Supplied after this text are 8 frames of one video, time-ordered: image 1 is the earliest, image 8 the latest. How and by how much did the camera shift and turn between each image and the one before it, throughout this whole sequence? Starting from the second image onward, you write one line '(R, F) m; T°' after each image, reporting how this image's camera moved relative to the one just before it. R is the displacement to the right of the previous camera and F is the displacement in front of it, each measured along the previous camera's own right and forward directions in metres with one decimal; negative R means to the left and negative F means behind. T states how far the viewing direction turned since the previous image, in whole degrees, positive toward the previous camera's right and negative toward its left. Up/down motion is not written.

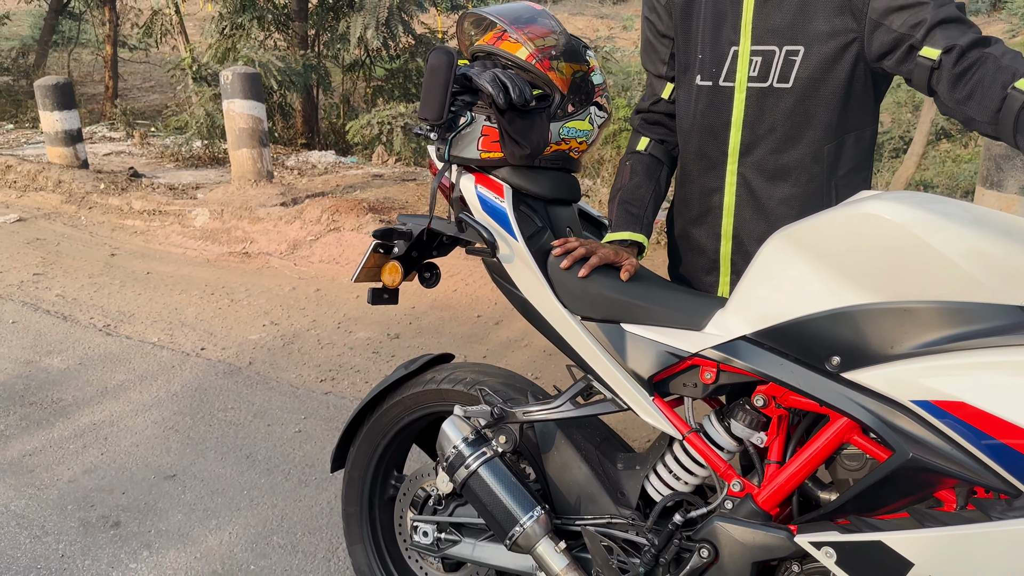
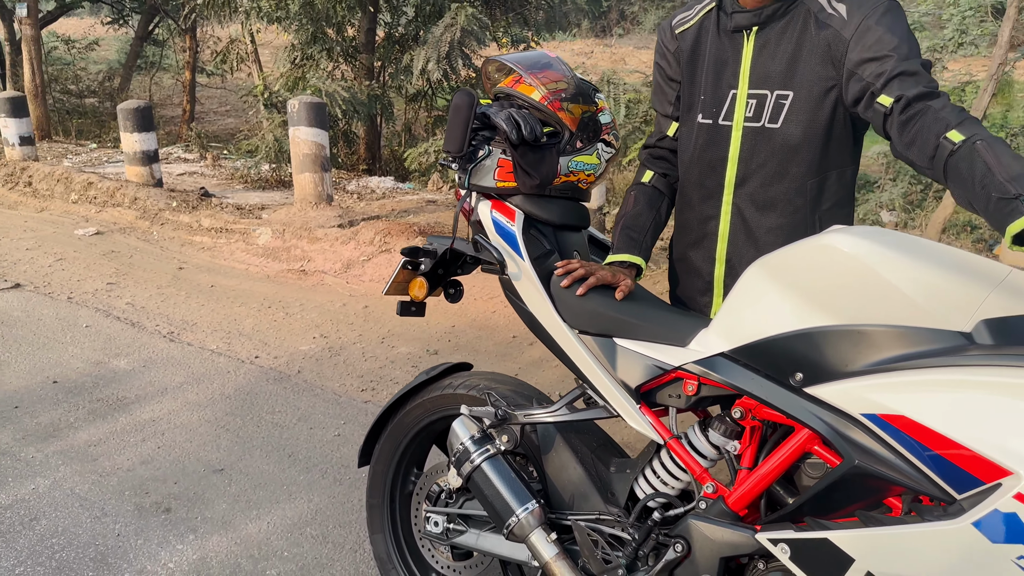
(+0.1, -0.2) m; -4°
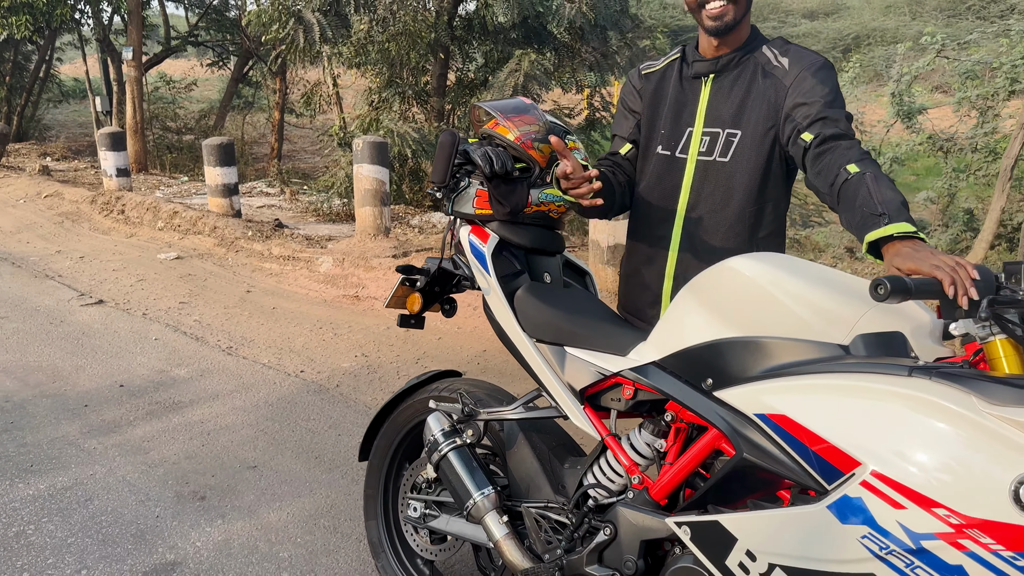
(+0.3, -0.3) m; -5°
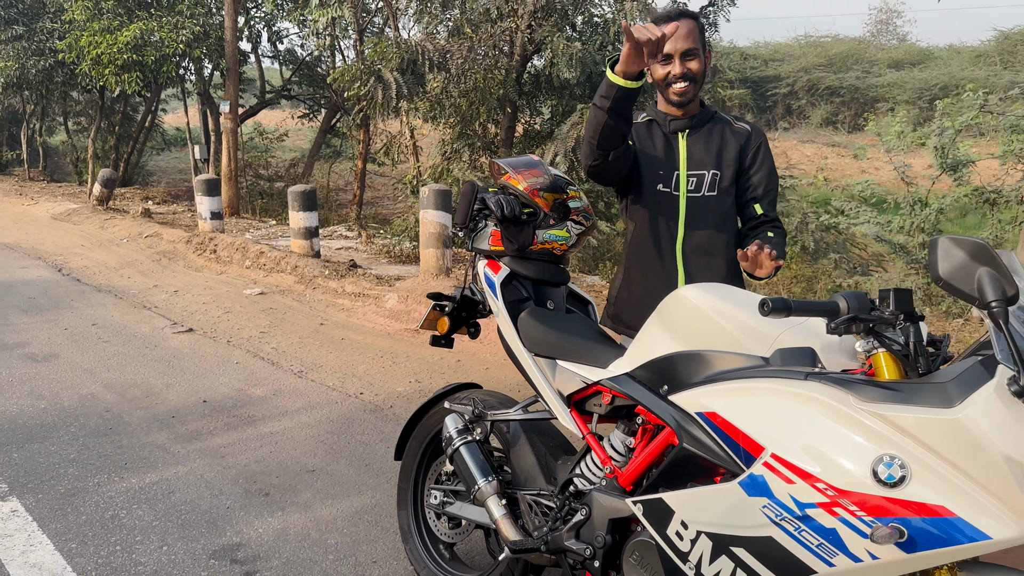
(+0.2, -0.4) m; -5°
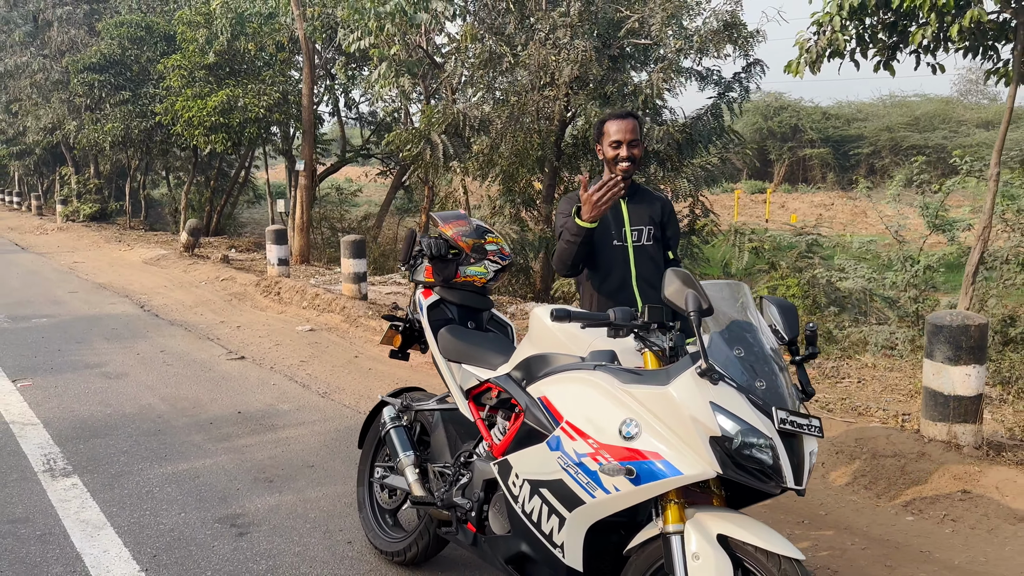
(+0.6, -0.8) m; -5°
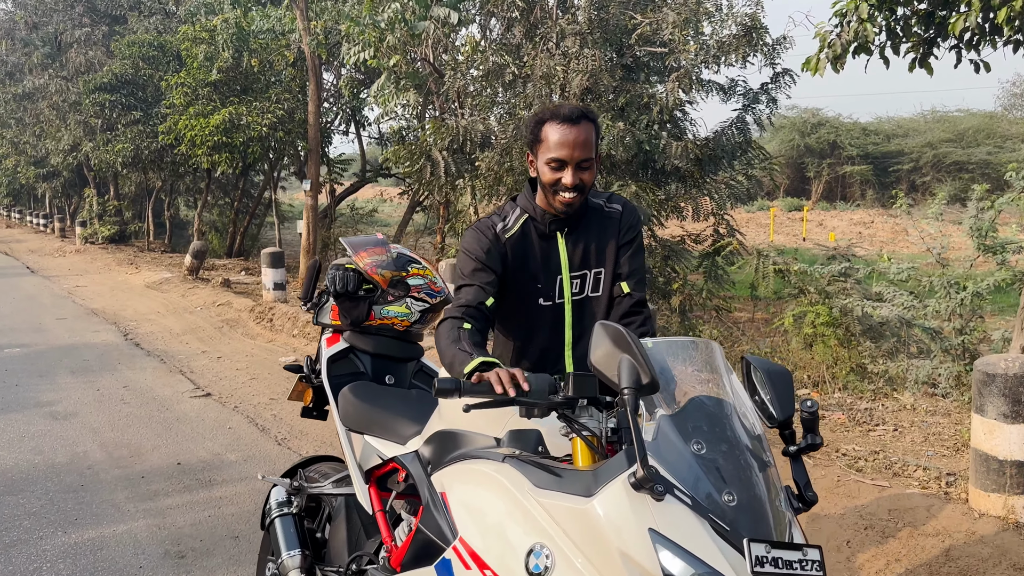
(+0.3, +0.8) m; -2°
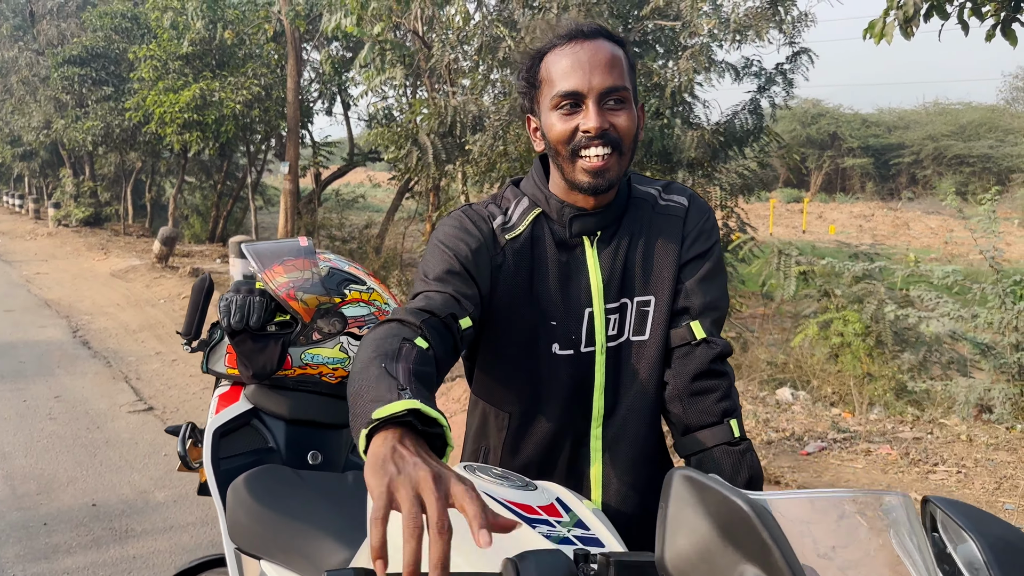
(0.0, +0.9) m; 0°
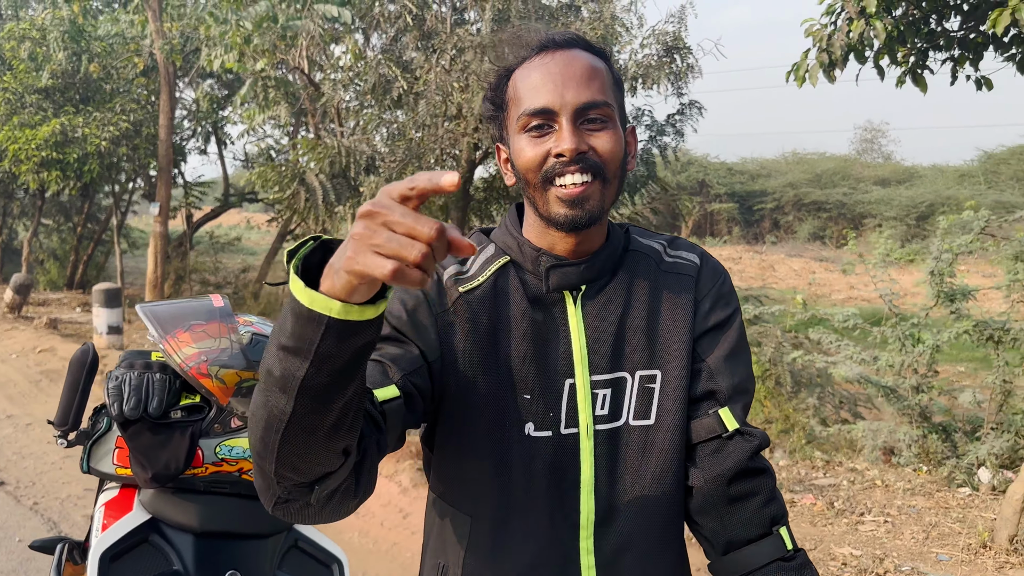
(-0.2, +0.3) m; +8°
